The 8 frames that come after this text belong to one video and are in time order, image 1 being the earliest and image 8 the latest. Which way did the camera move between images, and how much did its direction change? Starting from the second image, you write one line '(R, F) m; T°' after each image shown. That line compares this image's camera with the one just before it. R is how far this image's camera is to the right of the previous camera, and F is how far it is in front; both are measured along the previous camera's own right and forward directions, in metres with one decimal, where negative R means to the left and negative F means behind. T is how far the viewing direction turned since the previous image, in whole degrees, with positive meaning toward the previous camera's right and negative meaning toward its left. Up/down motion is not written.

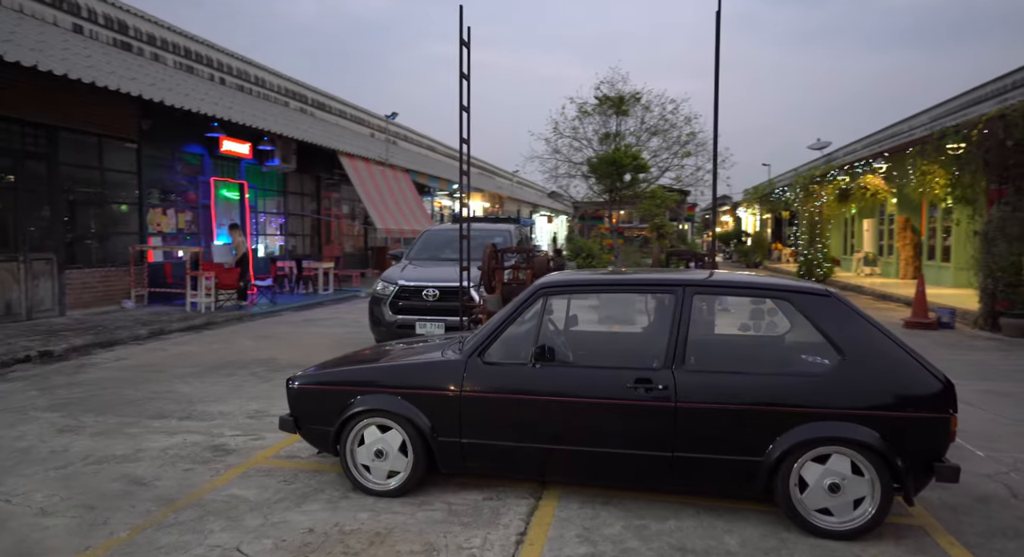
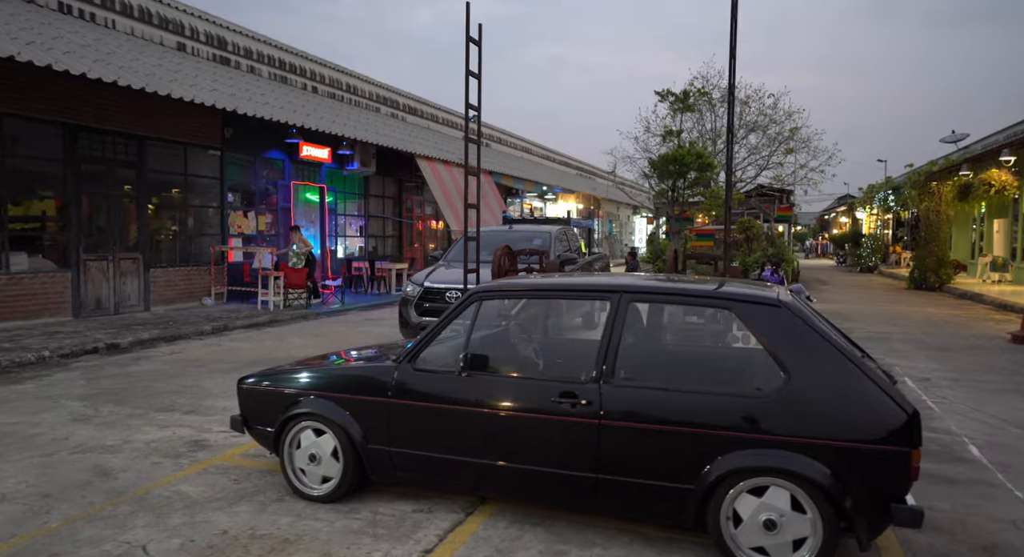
(+1.0, +0.3) m; -9°
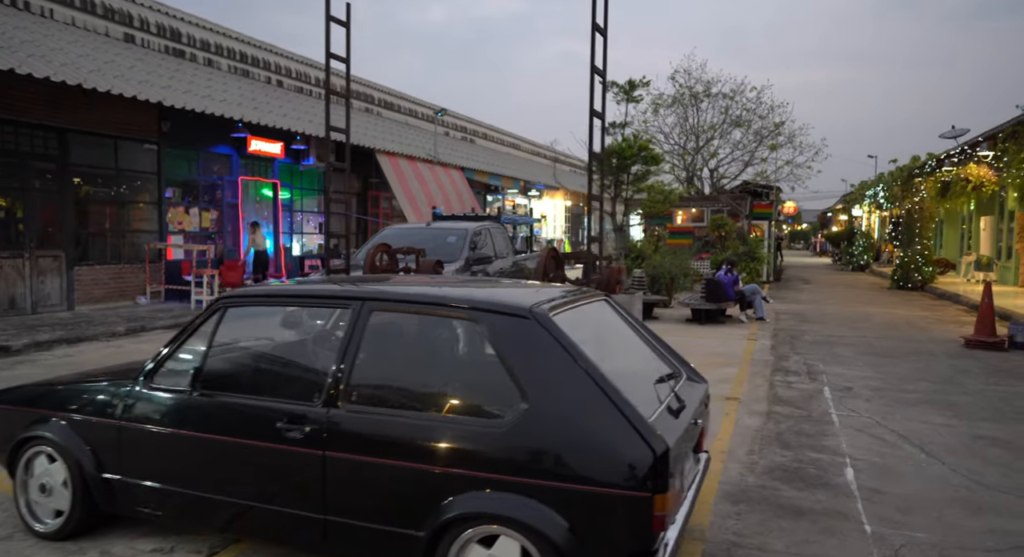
(+1.3, +0.5) m; 0°
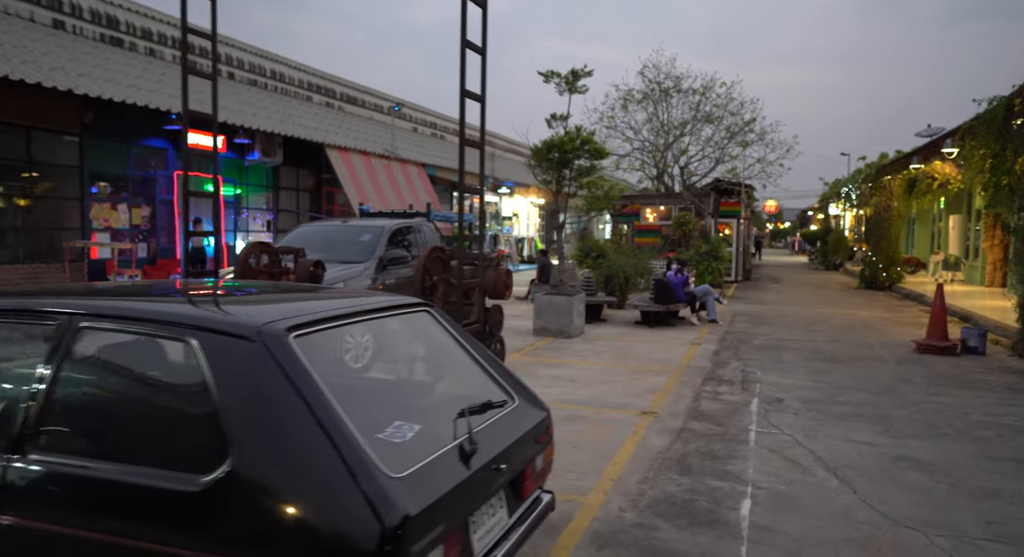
(+0.9, +0.6) m; +1°
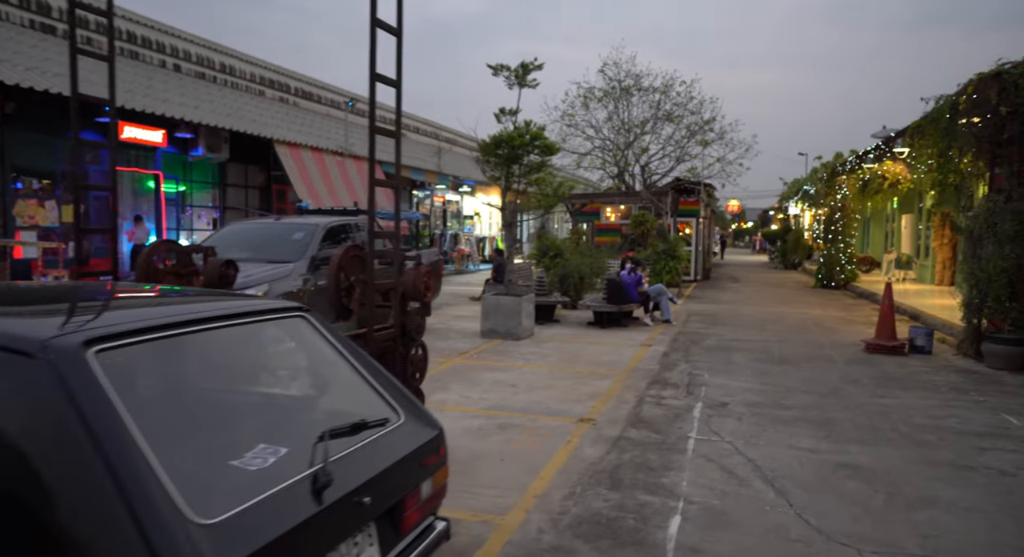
(+0.3, +0.3) m; +3°
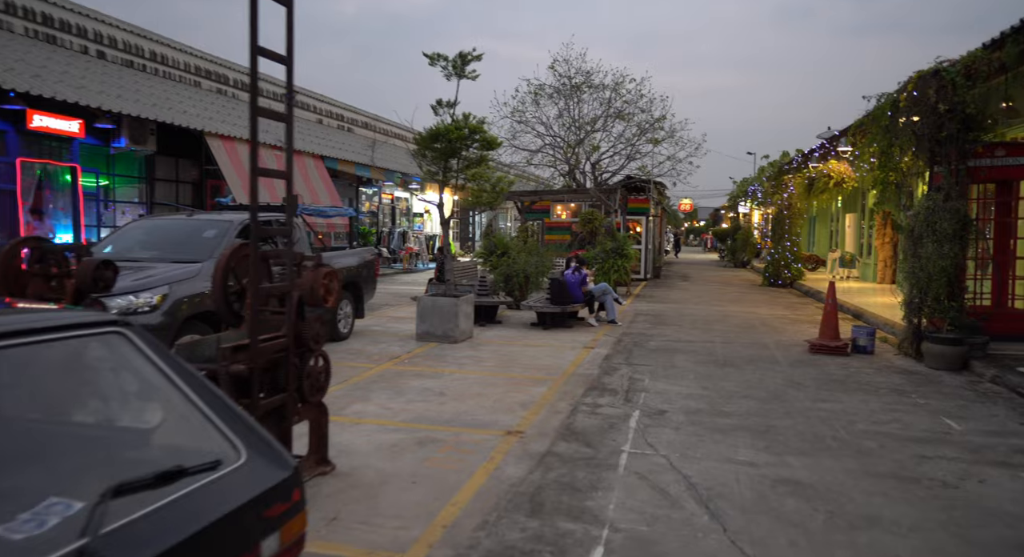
(+0.3, +0.5) m; +4°
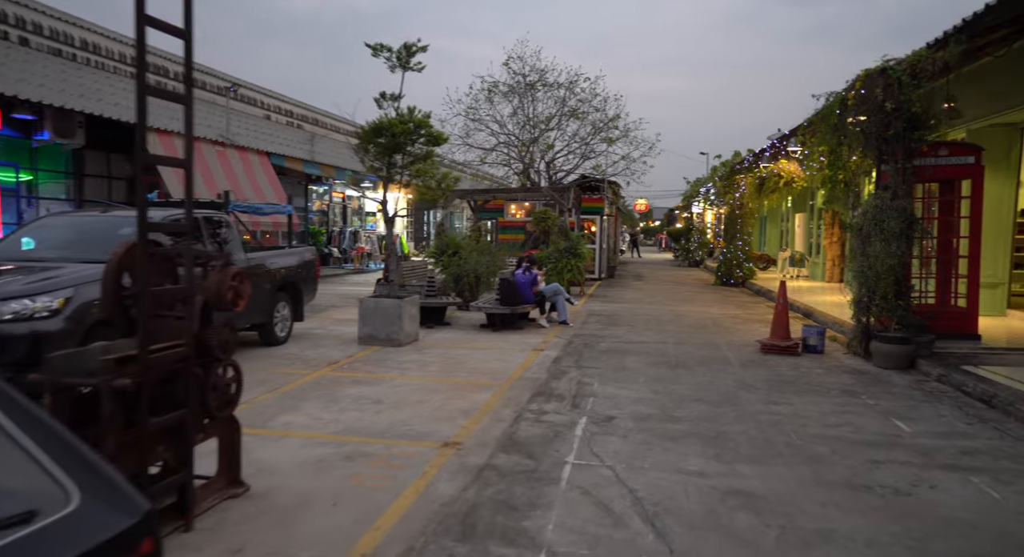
(+0.2, +0.4) m; +4°
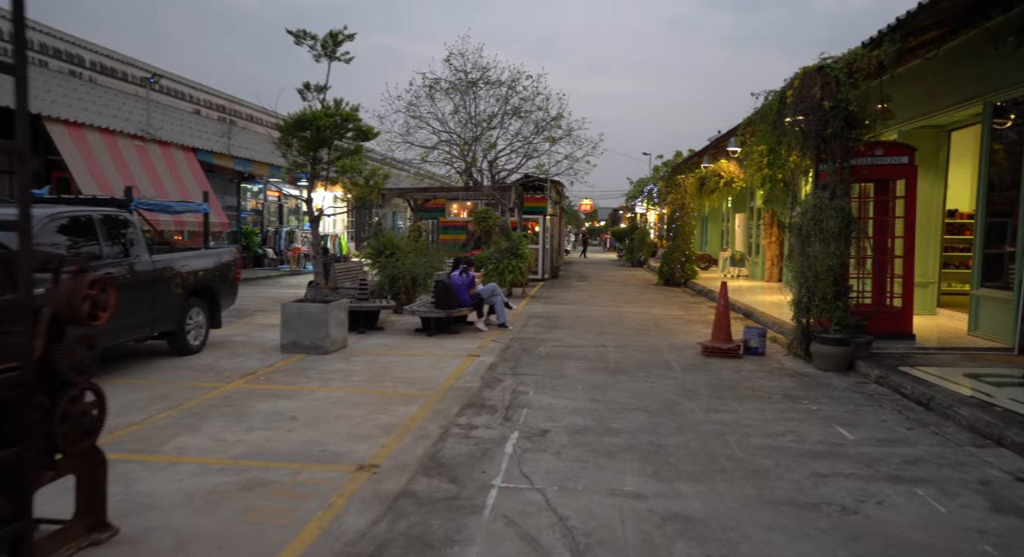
(+0.2, +0.5) m; +5°
